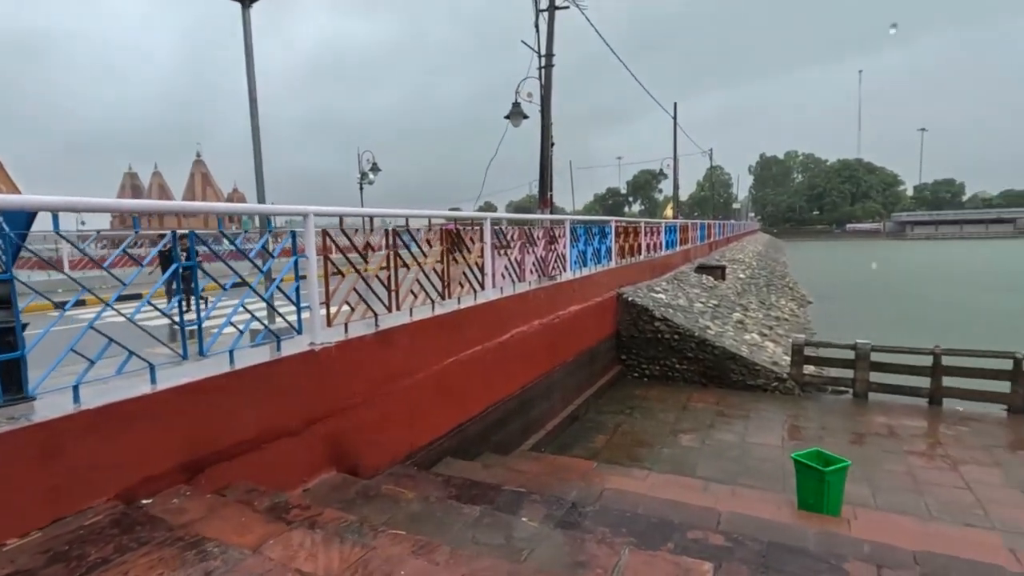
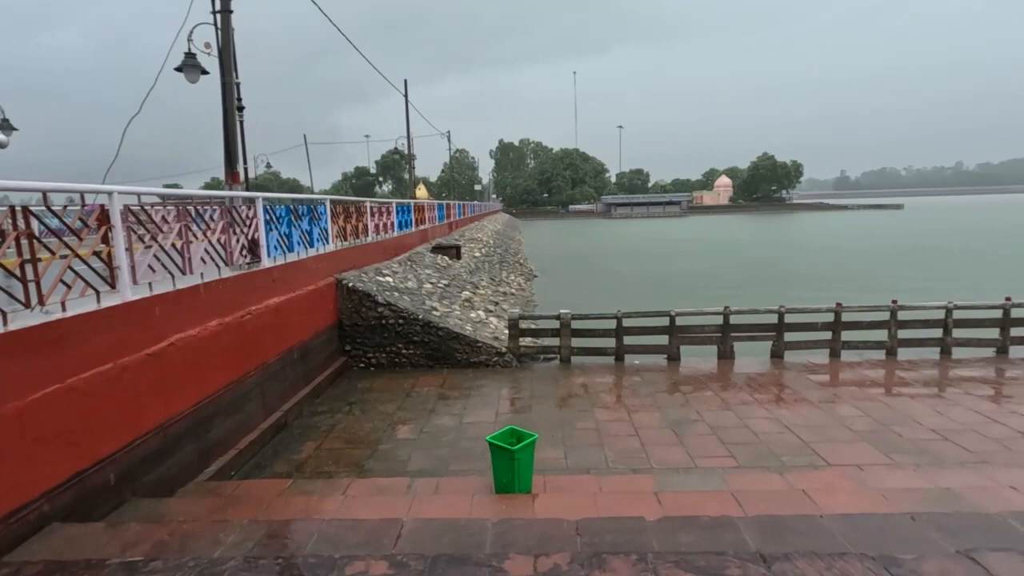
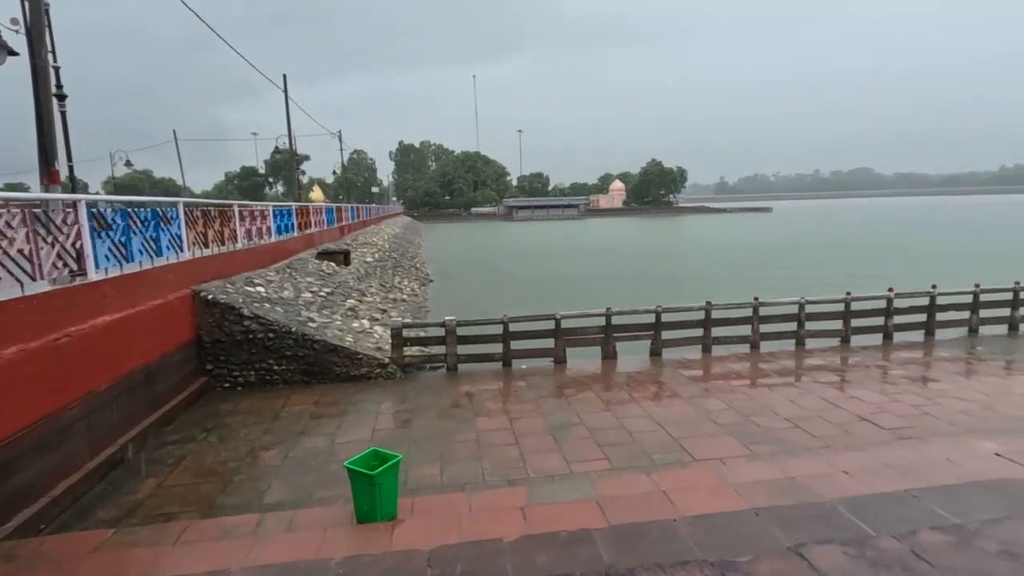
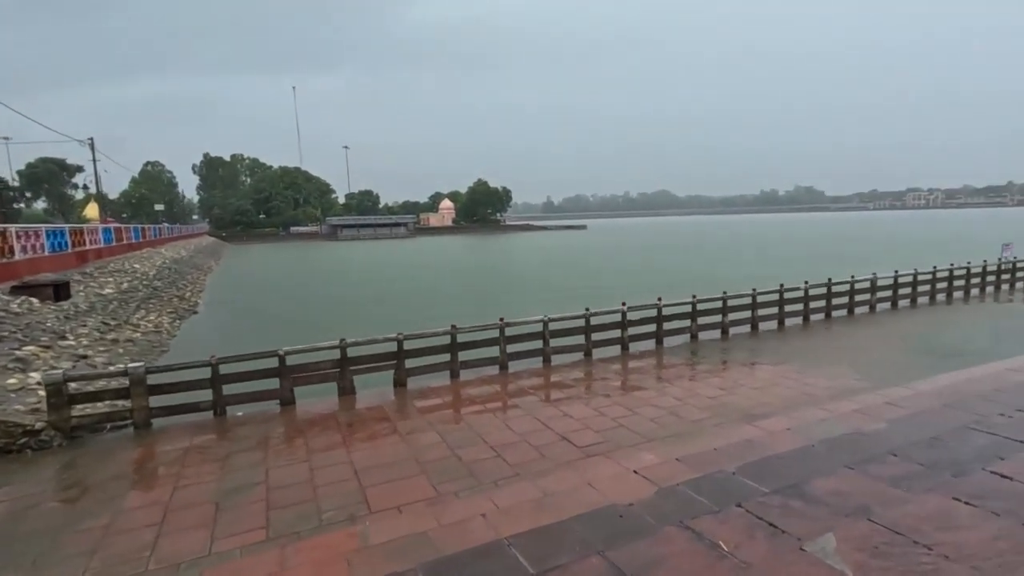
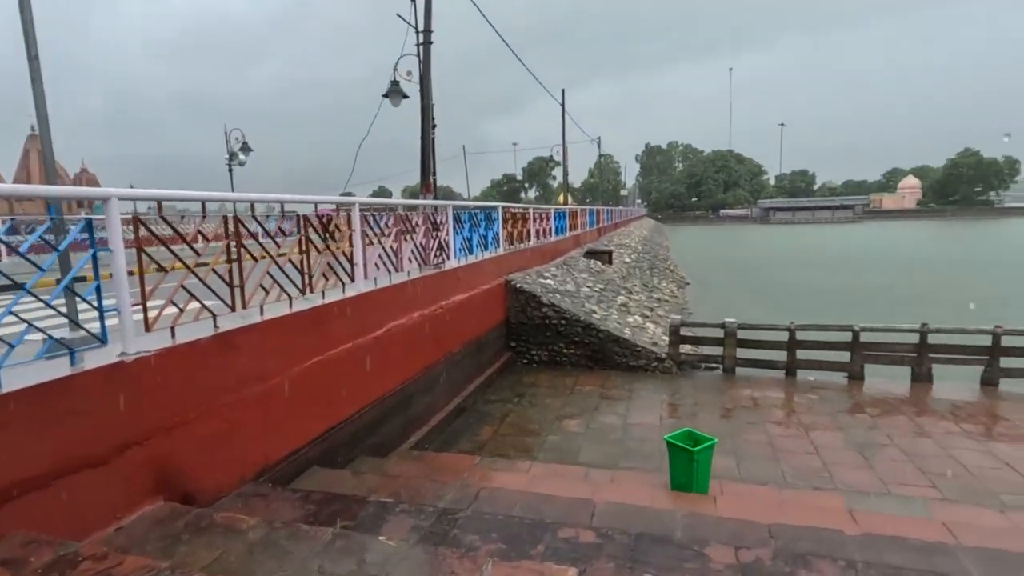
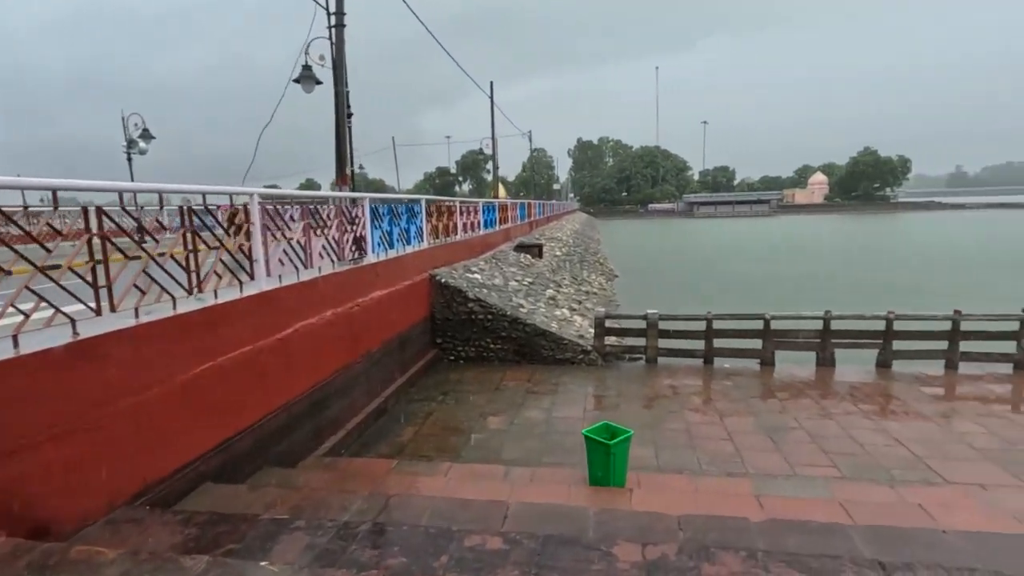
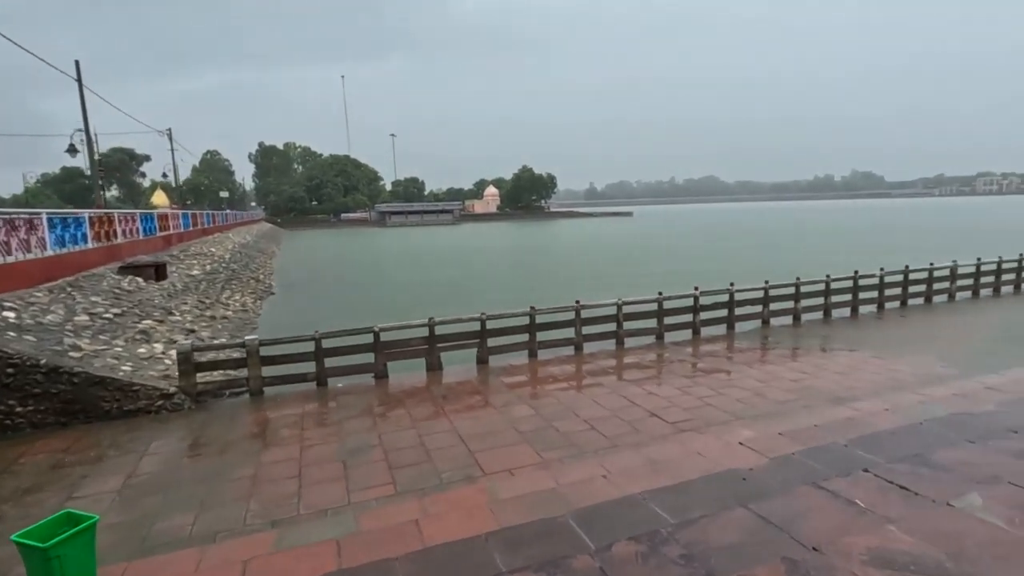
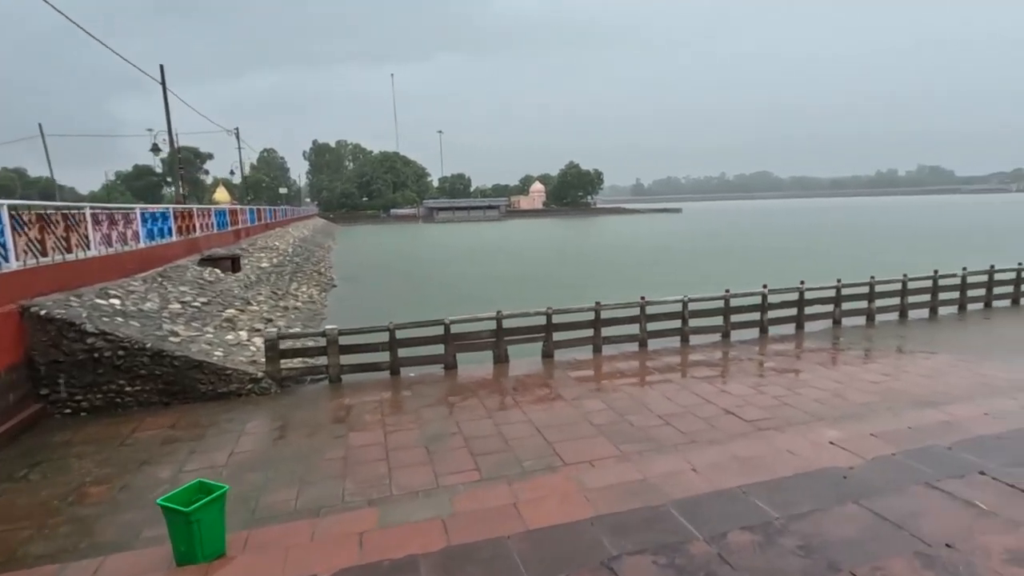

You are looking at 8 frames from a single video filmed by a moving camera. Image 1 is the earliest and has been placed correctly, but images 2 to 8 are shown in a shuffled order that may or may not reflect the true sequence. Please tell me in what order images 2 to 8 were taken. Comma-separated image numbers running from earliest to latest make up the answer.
5, 6, 2, 3, 8, 7, 4
